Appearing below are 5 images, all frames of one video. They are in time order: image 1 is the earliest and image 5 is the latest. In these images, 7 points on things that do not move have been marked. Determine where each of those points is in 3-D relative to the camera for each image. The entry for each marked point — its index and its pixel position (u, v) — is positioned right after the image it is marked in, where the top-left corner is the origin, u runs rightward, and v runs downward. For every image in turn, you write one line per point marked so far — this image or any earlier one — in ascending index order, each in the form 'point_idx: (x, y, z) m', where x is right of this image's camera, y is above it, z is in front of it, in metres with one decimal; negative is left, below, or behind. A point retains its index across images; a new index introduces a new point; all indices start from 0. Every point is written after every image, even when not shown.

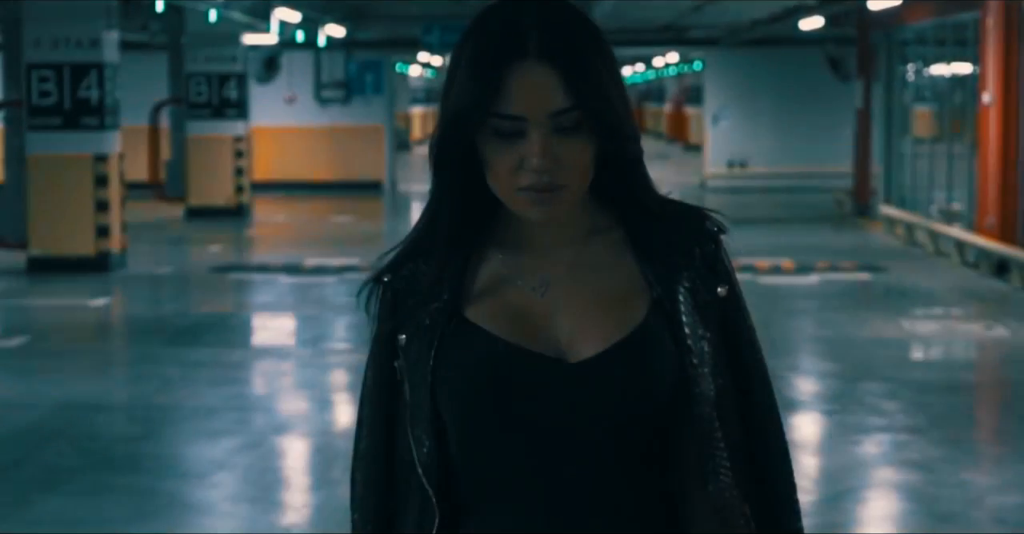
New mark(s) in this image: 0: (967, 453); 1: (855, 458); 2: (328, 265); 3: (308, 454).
0: (+2.9, -1.1, +9.1) m
1: (+2.2, -1.2, +9.1) m
2: (-1.9, +0.1, +15.8) m
3: (-1.3, -1.1, +9.2) m
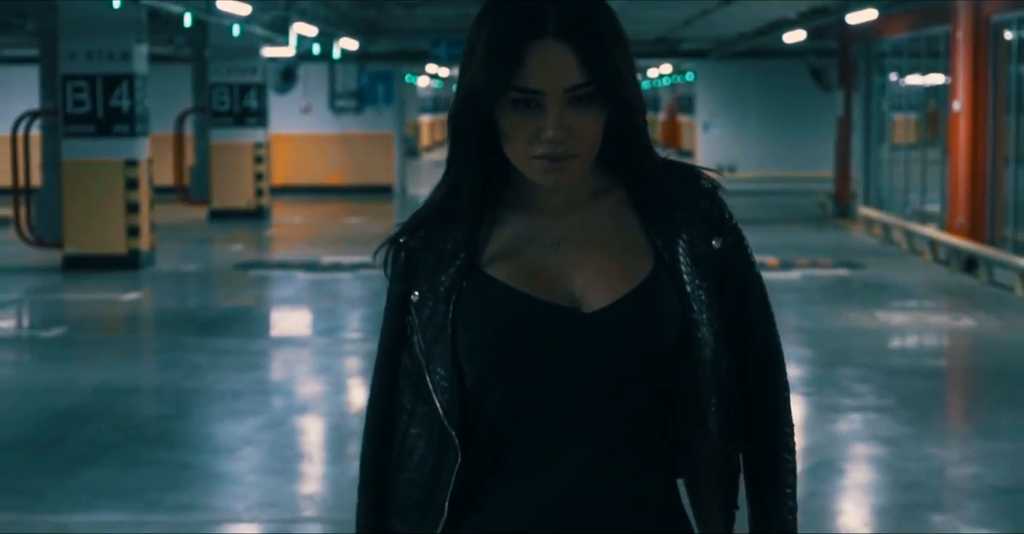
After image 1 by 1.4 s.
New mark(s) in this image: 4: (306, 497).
0: (+2.9, -1.1, +9.9) m
1: (+2.2, -1.1, +9.8) m
2: (-1.9, +0.1, +16.6) m
3: (-1.3, -1.1, +10.0) m
4: (-1.2, -1.4, +8.8) m
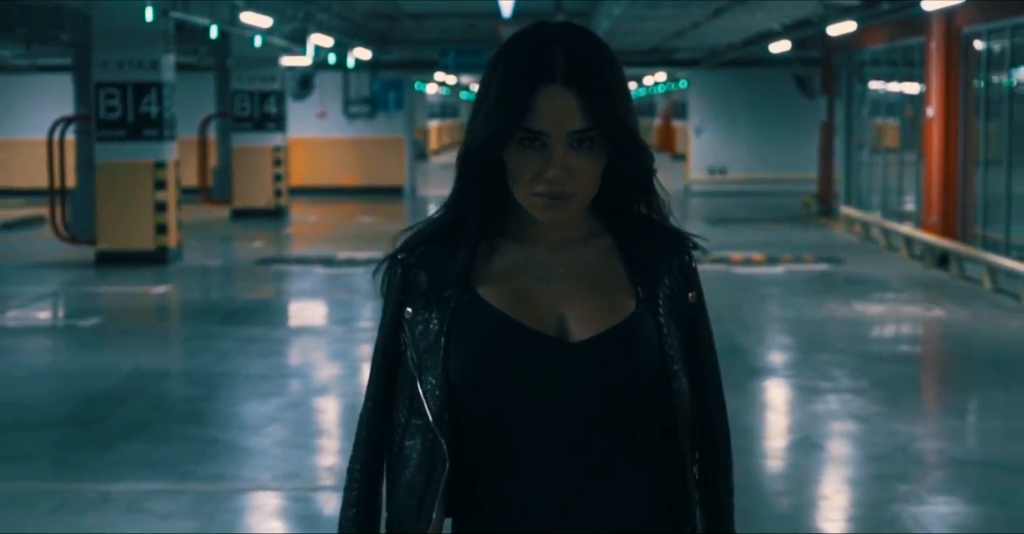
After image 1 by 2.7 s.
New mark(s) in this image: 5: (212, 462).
0: (+2.9, -1.0, +10.7) m
1: (+2.2, -1.1, +10.7) m
2: (-1.9, +0.1, +17.5) m
3: (-1.3, -1.1, +10.8) m
4: (-1.2, -1.3, +9.6) m
5: (-2.0, -1.3, +9.7) m
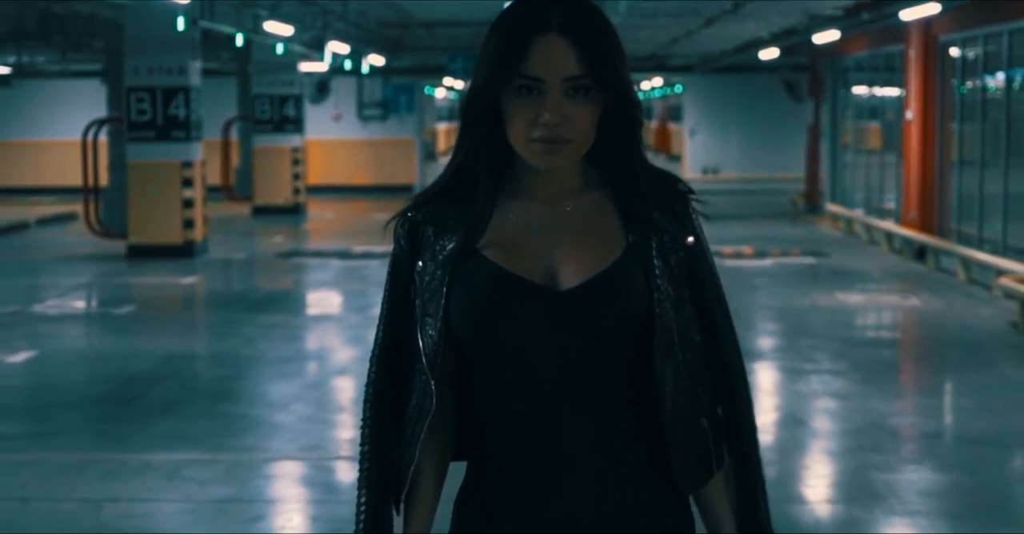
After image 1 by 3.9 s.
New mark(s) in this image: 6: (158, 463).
0: (+2.9, -1.0, +11.6) m
1: (+2.3, -1.0, +11.5) m
2: (-1.8, +0.2, +18.3) m
3: (-1.2, -1.0, +11.7) m
4: (-1.2, -1.2, +10.5) m
5: (-2.0, -1.2, +10.6) m
6: (-2.4, -1.4, +10.0) m
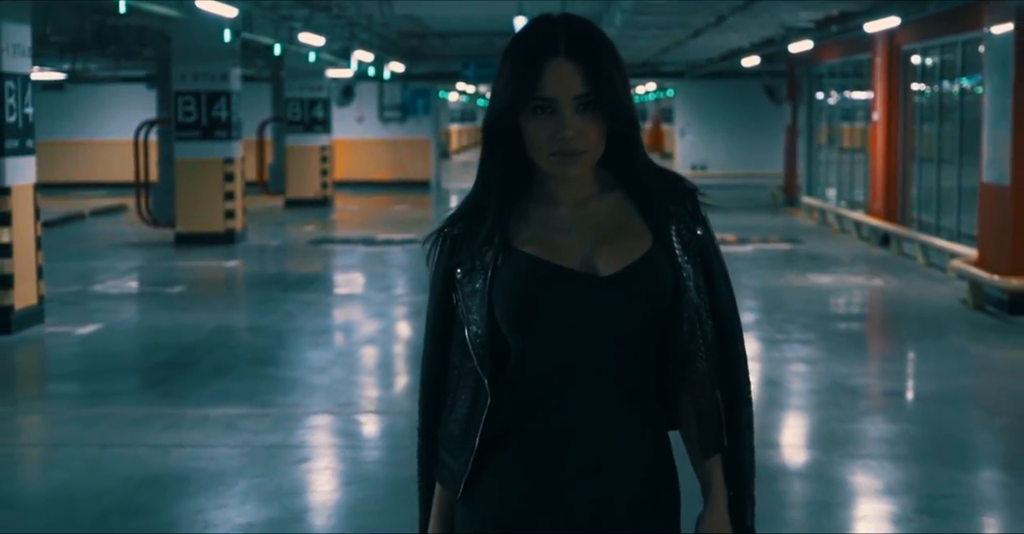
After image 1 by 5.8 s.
0: (+3.0, -0.8, +13.2) m
1: (+2.4, -0.8, +13.1) m
2: (-1.7, +0.3, +19.9) m
3: (-1.2, -0.8, +13.3) m
4: (-1.1, -1.1, +12.1) m
5: (-1.9, -1.1, +12.2) m
6: (-2.4, -1.2, +11.6) m
